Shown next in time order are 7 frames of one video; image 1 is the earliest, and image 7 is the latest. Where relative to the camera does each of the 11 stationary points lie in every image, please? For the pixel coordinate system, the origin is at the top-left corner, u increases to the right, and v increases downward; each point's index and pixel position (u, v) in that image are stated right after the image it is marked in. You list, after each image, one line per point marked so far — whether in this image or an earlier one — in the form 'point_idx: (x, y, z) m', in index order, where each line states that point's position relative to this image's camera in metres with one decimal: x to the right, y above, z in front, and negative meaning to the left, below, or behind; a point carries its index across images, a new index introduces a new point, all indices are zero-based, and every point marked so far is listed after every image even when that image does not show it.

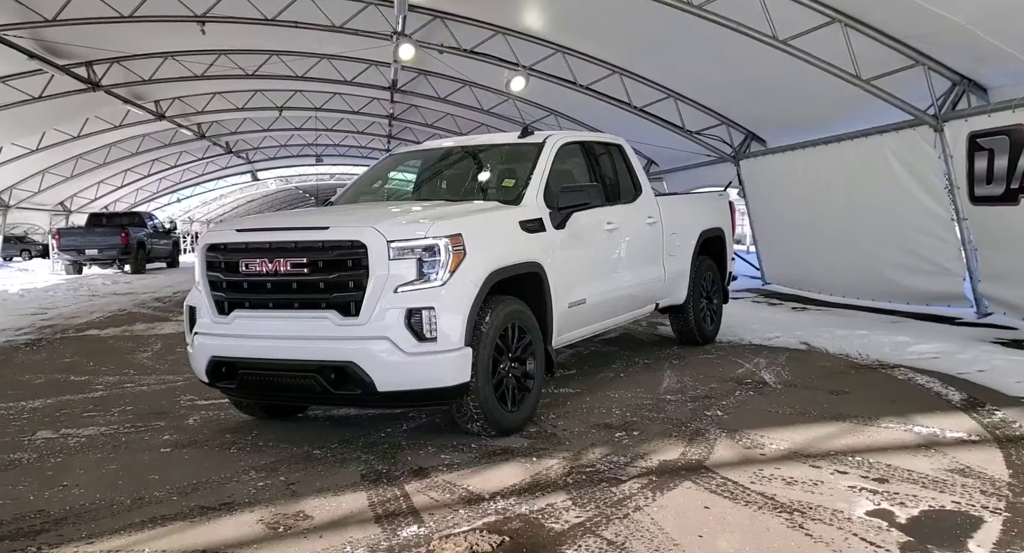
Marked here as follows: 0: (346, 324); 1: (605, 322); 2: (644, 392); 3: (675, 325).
0: (-0.9, -0.2, +3.8) m
1: (+0.7, -0.4, +5.7) m
2: (+1.0, -0.9, +5.4) m
3: (+1.6, -0.5, +7.2) m
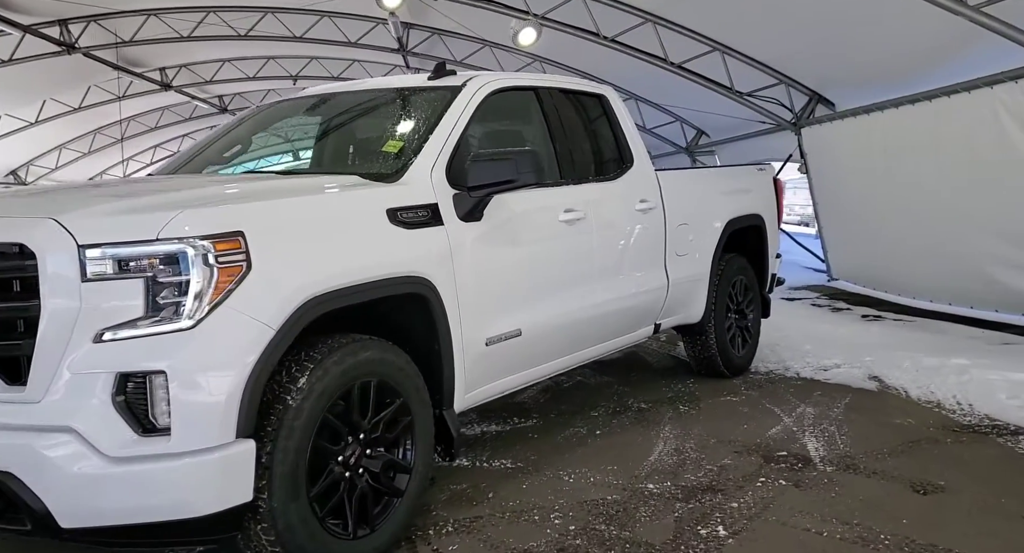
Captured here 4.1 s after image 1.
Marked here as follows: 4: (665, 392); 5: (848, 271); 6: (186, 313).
0: (-1.5, -0.4, +2.1) m
1: (+0.3, -0.4, +3.9) m
2: (+0.5, -1.0, +3.5) m
3: (+1.3, -0.5, +5.2) m
4: (+1.1, -0.8, +5.0) m
5: (+4.6, +0.1, +9.9) m
6: (-1.0, -0.1, +2.2) m
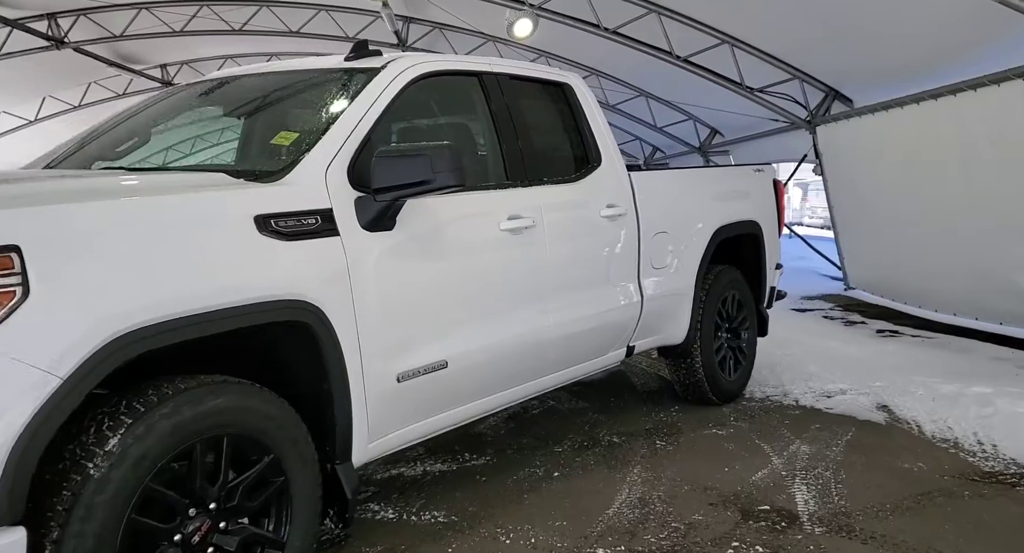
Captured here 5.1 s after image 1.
0: (-1.8, -0.4, +1.6) m
1: (0.0, -0.5, +3.3) m
2: (+0.2, -1.0, +2.9) m
3: (+1.0, -0.6, +4.6) m
4: (+0.8, -0.9, +4.4) m
5: (+4.5, 0.0, +9.2) m
6: (-1.3, -0.2, +1.7) m
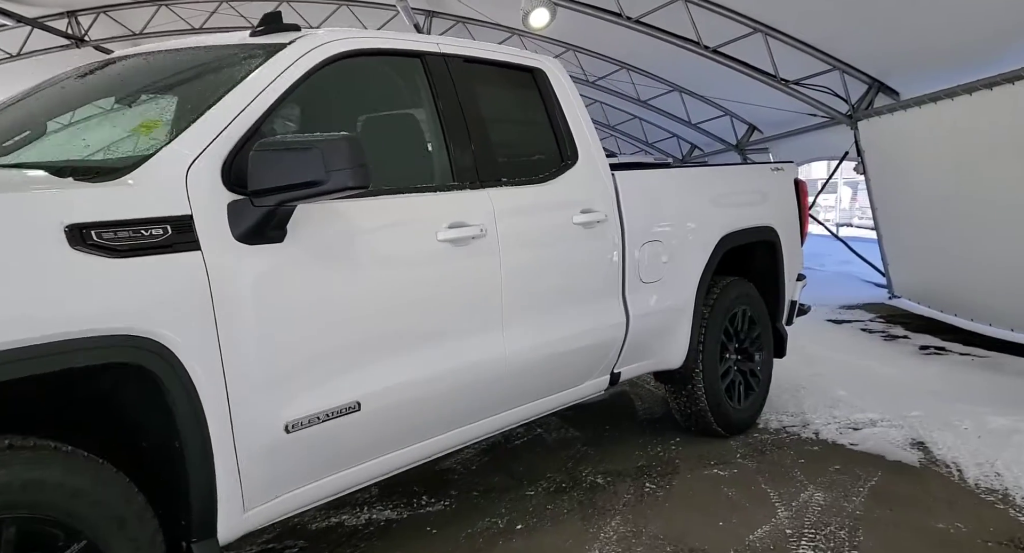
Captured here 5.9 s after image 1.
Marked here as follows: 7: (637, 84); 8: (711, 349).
0: (-2.1, -0.5, +1.2) m
1: (-0.2, -0.6, +2.8) m
2: (0.0, -1.1, +2.4) m
3: (+0.9, -0.7, +4.1) m
4: (+0.7, -1.0, +3.8) m
5: (+4.7, -0.1, +8.4) m
6: (-1.6, -0.3, +1.2) m
7: (+2.7, +4.1, +15.5) m
8: (+1.1, -0.4, +3.9) m
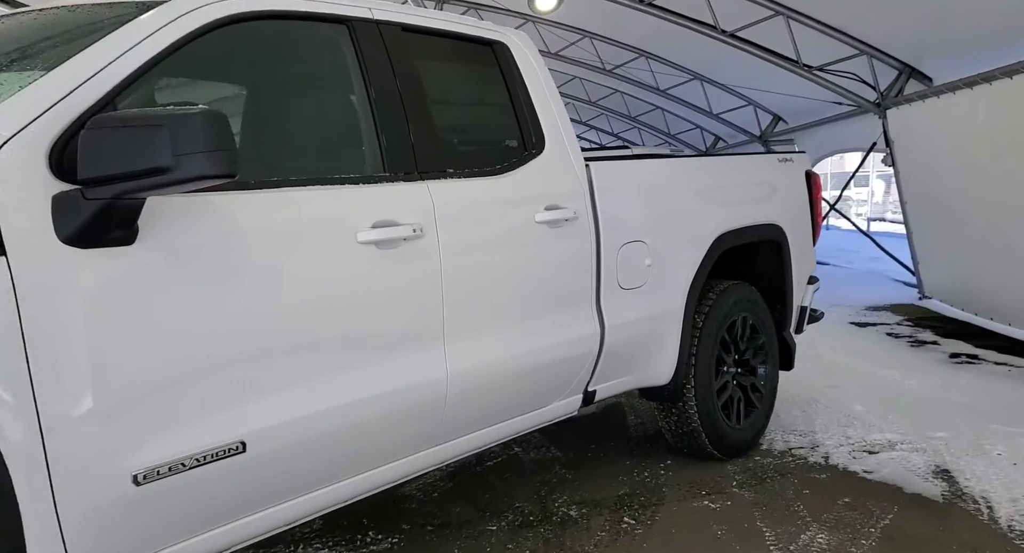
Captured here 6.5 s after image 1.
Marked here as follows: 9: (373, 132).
0: (-2.4, -0.5, +0.9) m
1: (-0.4, -0.6, +2.4) m
2: (-0.2, -1.1, +2.0) m
3: (+0.8, -0.7, +3.6) m
4: (+0.5, -1.0, +3.4) m
5: (+4.7, -0.1, +7.8) m
6: (-1.9, -0.3, +0.9) m
7: (+3.0, +4.2, +14.9) m
8: (+0.9, -0.4, +3.5) m
9: (-0.4, +0.5, +2.3) m
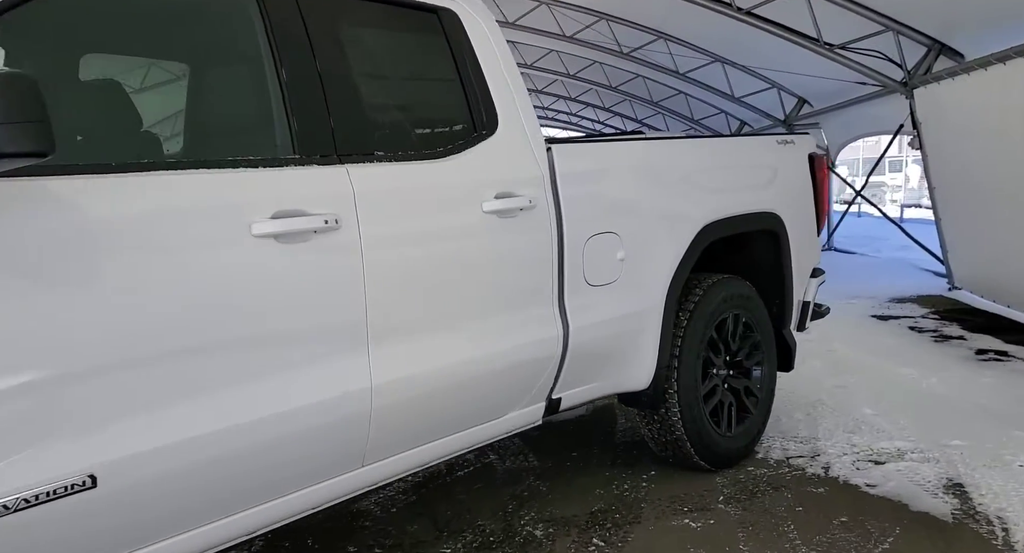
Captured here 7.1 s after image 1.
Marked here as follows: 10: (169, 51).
0: (-2.6, -0.5, +0.7) m
1: (-0.6, -0.6, +2.2) m
2: (-0.4, -1.1, +1.8) m
3: (+0.6, -0.7, +3.3) m
4: (+0.3, -1.0, +3.1) m
5: (+4.7, 0.0, +7.3) m
6: (-2.1, -0.3, +0.7) m
7: (+3.3, +4.4, +14.4) m
8: (+0.8, -0.4, +3.1) m
9: (-0.6, +0.5, +2.1) m
10: (-0.9, +0.6, +1.9) m
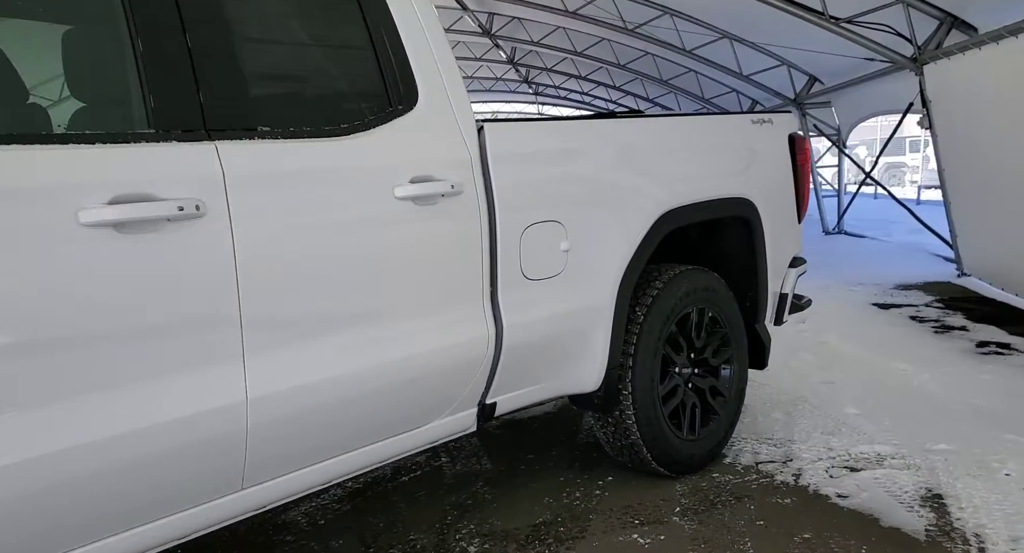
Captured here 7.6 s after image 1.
0: (-2.9, -0.6, +0.5) m
1: (-0.8, -0.6, +1.9) m
2: (-0.7, -1.1, +1.6) m
3: (+0.4, -0.7, +3.1) m
4: (+0.1, -0.9, +2.9) m
5: (+4.6, +0.1, +7.0) m
6: (-2.4, -0.3, +0.5) m
7: (+3.3, +4.7, +14.0) m
8: (+0.5, -0.3, +2.9) m
9: (-0.9, +0.5, +1.8) m
10: (-1.2, +0.6, +1.7) m
